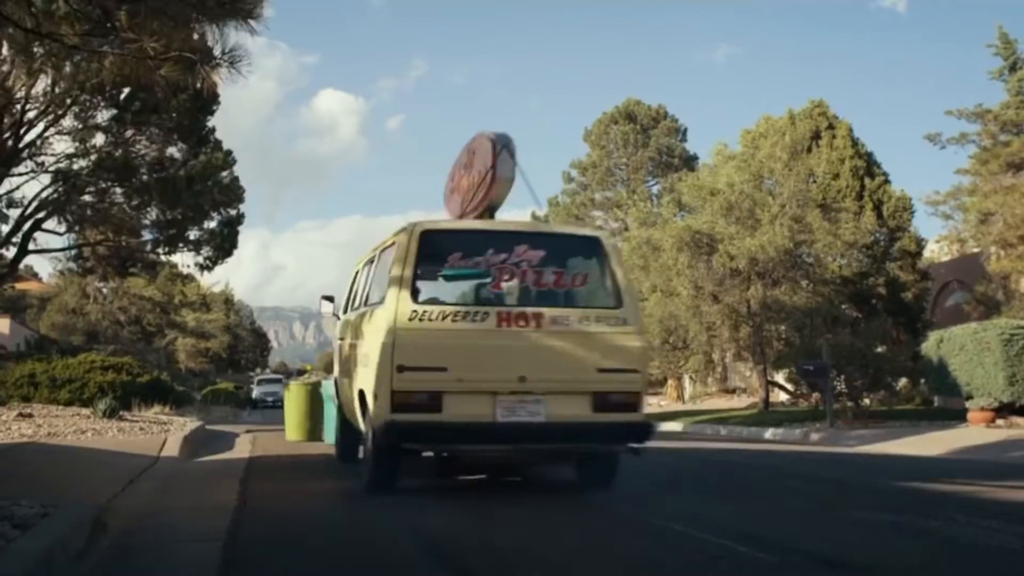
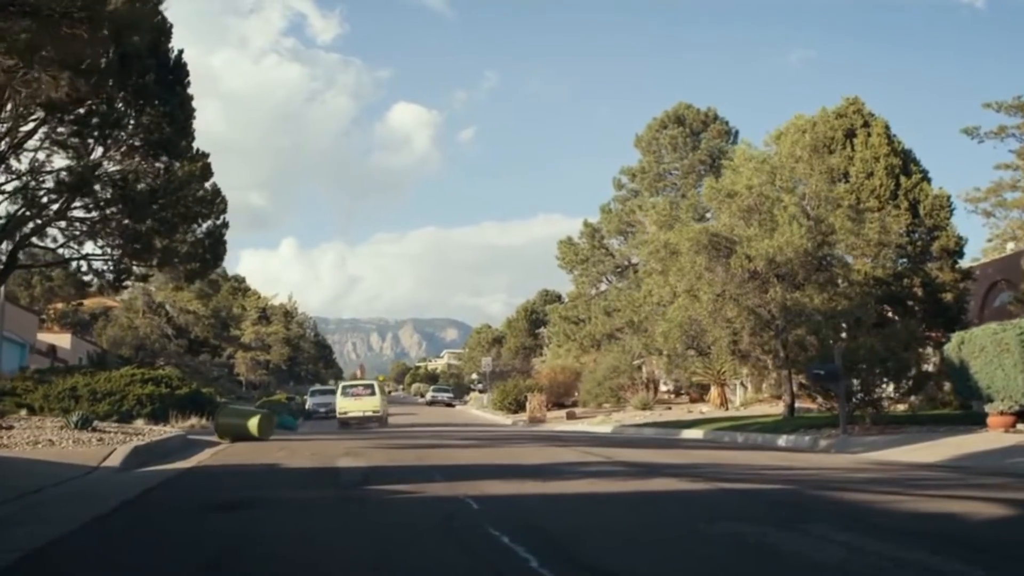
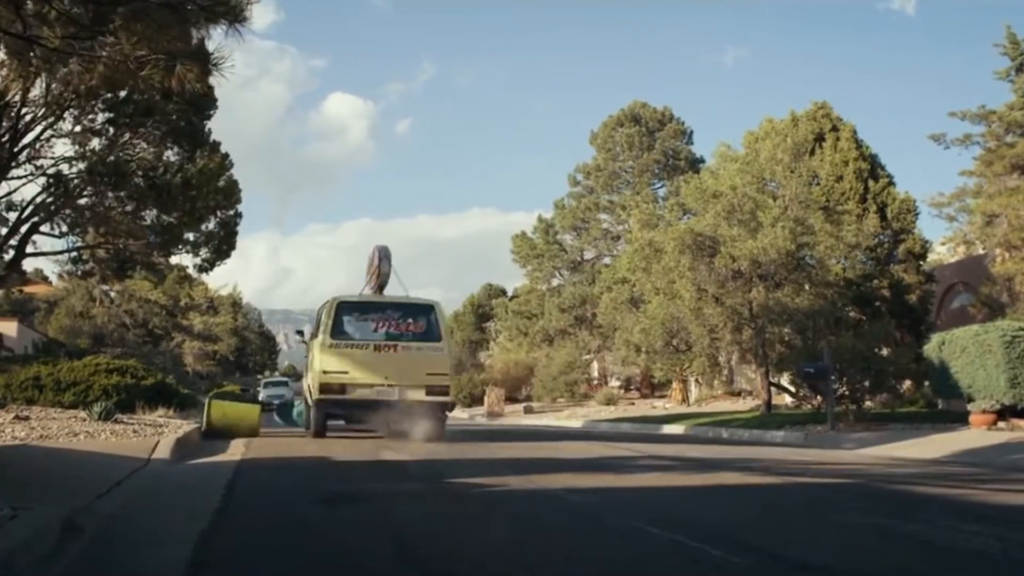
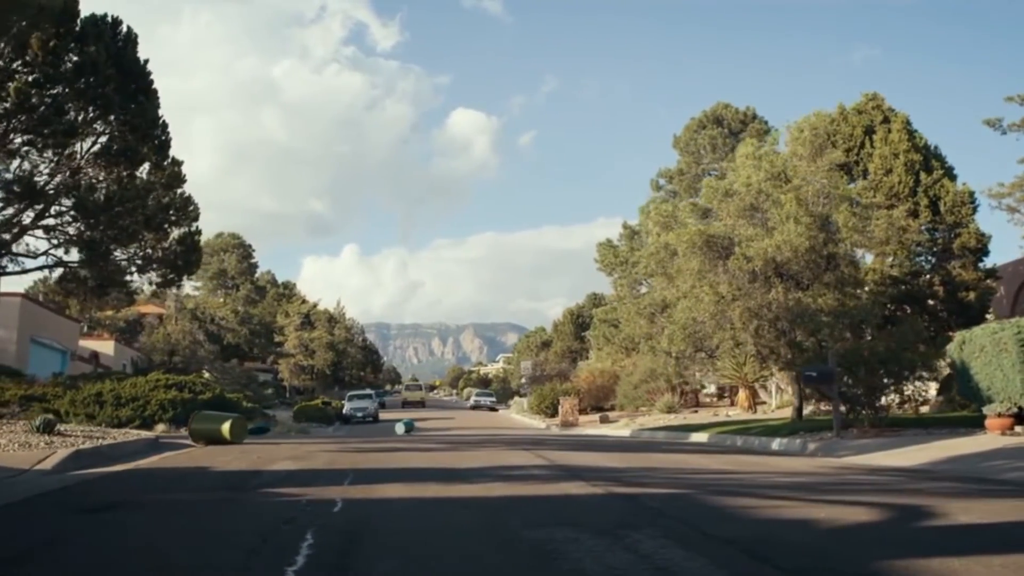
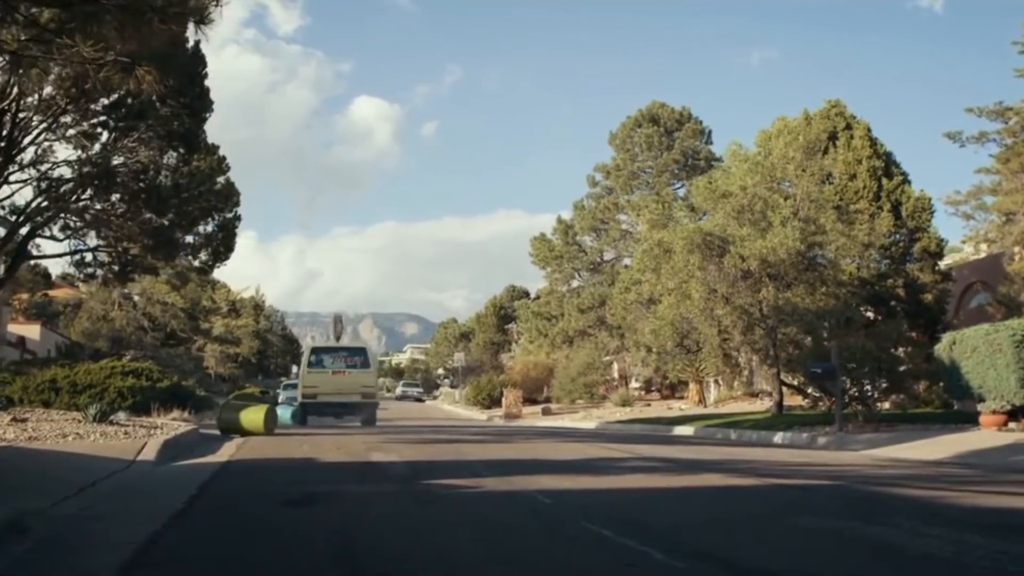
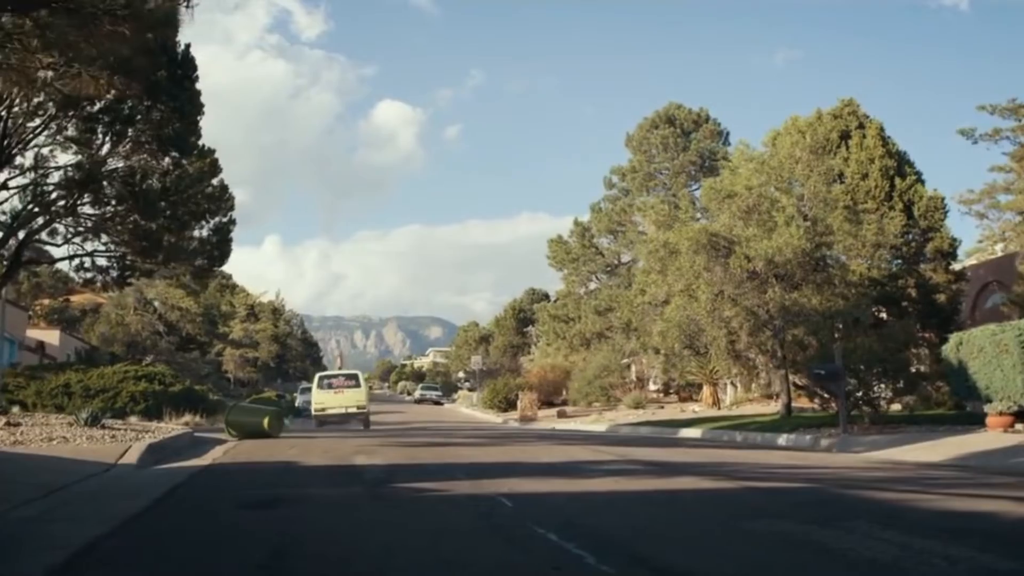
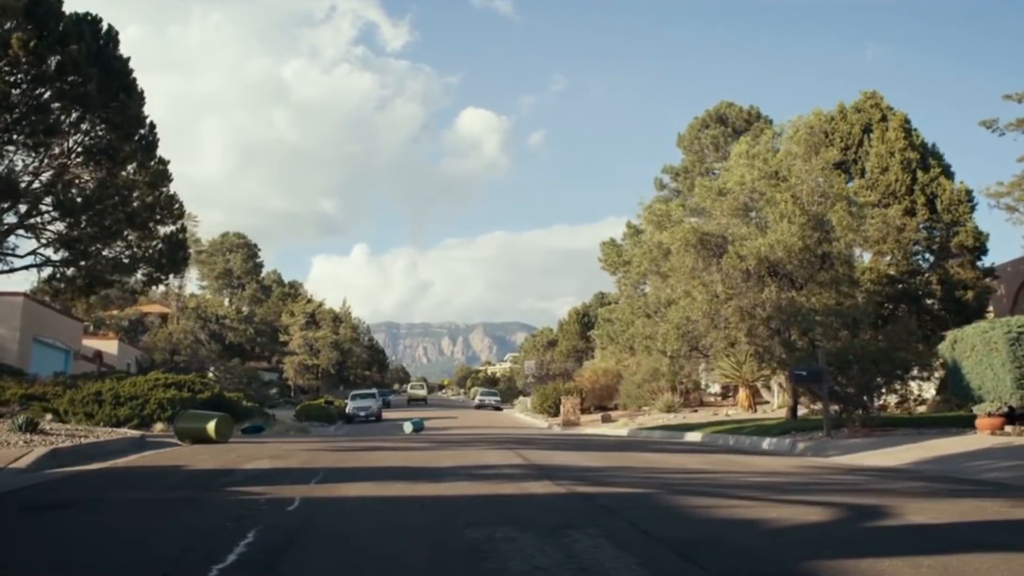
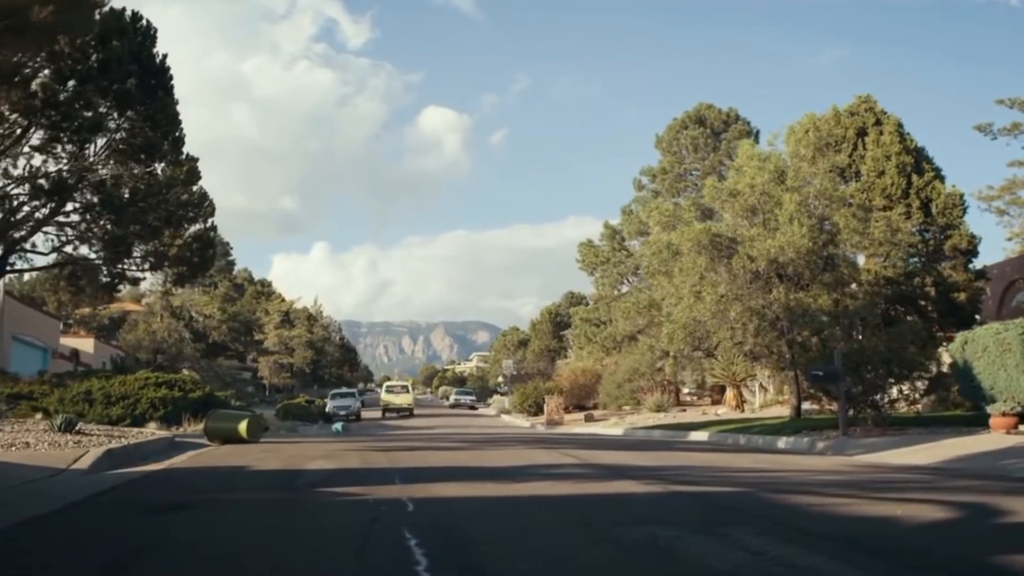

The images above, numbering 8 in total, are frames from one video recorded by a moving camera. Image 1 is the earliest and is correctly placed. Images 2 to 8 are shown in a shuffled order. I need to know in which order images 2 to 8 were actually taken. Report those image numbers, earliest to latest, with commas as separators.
3, 5, 6, 2, 8, 4, 7
